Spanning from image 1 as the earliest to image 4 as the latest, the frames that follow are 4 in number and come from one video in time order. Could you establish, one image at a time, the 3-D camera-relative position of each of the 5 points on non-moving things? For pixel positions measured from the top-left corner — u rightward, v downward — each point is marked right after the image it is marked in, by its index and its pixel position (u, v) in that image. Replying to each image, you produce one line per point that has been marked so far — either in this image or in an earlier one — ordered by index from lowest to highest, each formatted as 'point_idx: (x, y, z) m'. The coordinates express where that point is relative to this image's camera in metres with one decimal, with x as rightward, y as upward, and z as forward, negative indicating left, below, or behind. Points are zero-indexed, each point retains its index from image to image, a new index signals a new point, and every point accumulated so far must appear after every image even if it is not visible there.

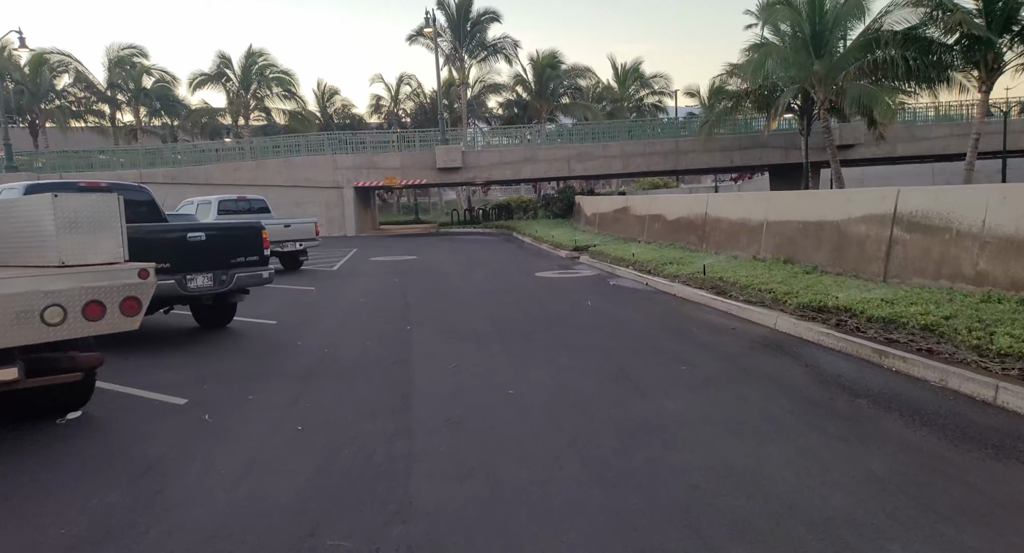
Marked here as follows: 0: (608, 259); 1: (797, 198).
0: (+2.4, +0.4, +16.4) m
1: (+5.1, +1.4, +11.6) m
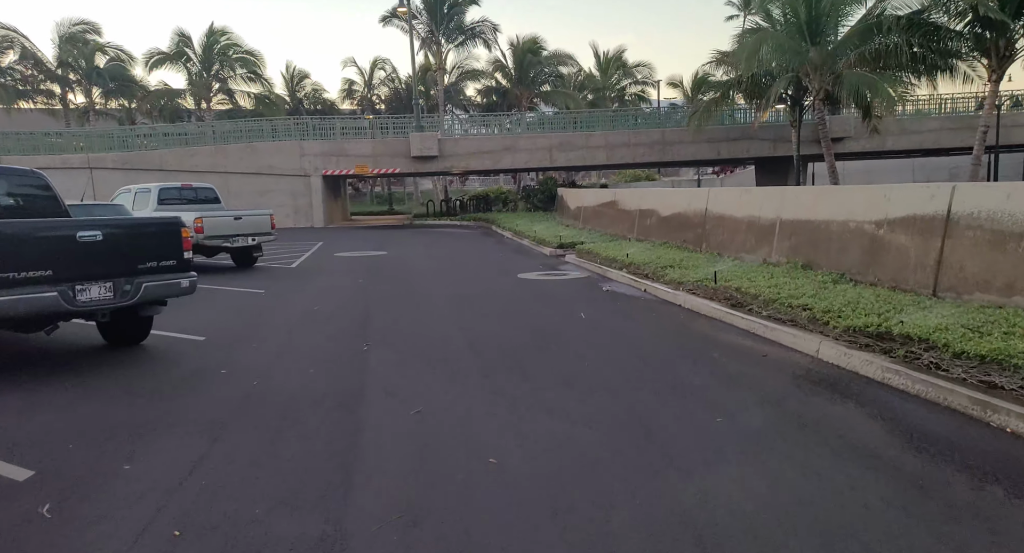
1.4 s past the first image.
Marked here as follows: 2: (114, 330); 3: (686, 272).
0: (+1.9, +0.4, +14.8) m
1: (+4.8, +1.3, +10.2) m
2: (-4.9, -0.7, +7.9) m
3: (+3.0, +0.1, +11.0) m
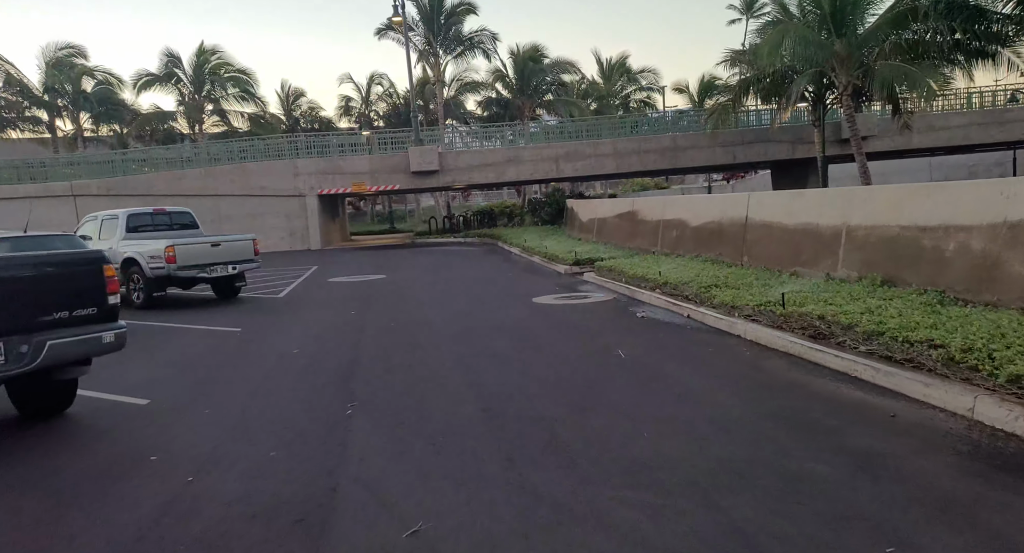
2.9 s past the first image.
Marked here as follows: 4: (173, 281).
0: (+2.2, 0.0, +13.0) m
1: (+5.0, +1.1, +8.4) m
2: (-4.6, -1.2, +6.2) m
3: (+3.2, -0.2, +9.2) m
4: (-7.1, -0.1, +13.5) m
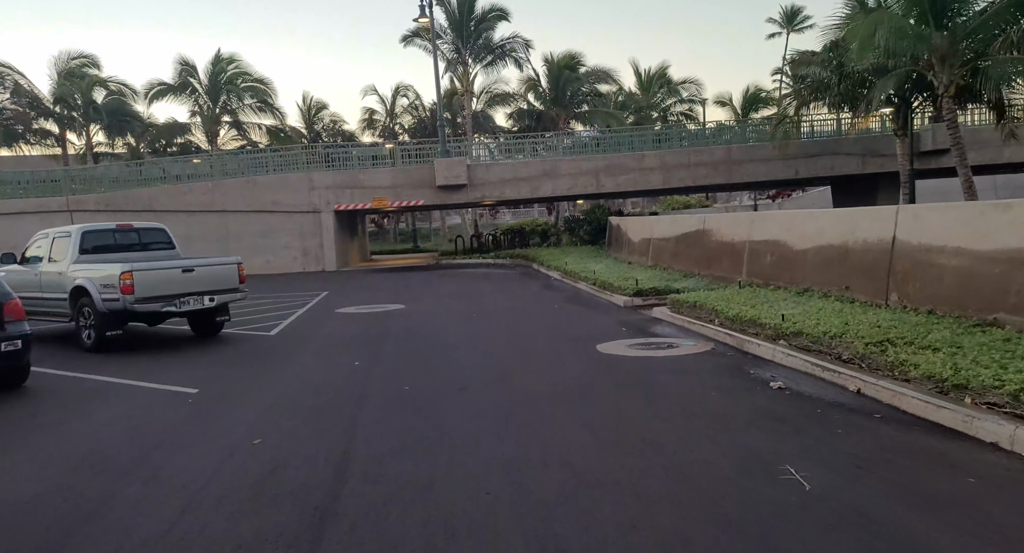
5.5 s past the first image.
0: (+3.1, -0.6, +9.7) m
1: (+5.7, +0.6, +5.0) m
2: (-4.0, -1.5, +3.1) m
3: (+3.9, -0.7, +5.9) m
4: (-6.2, -0.6, +10.6) m
